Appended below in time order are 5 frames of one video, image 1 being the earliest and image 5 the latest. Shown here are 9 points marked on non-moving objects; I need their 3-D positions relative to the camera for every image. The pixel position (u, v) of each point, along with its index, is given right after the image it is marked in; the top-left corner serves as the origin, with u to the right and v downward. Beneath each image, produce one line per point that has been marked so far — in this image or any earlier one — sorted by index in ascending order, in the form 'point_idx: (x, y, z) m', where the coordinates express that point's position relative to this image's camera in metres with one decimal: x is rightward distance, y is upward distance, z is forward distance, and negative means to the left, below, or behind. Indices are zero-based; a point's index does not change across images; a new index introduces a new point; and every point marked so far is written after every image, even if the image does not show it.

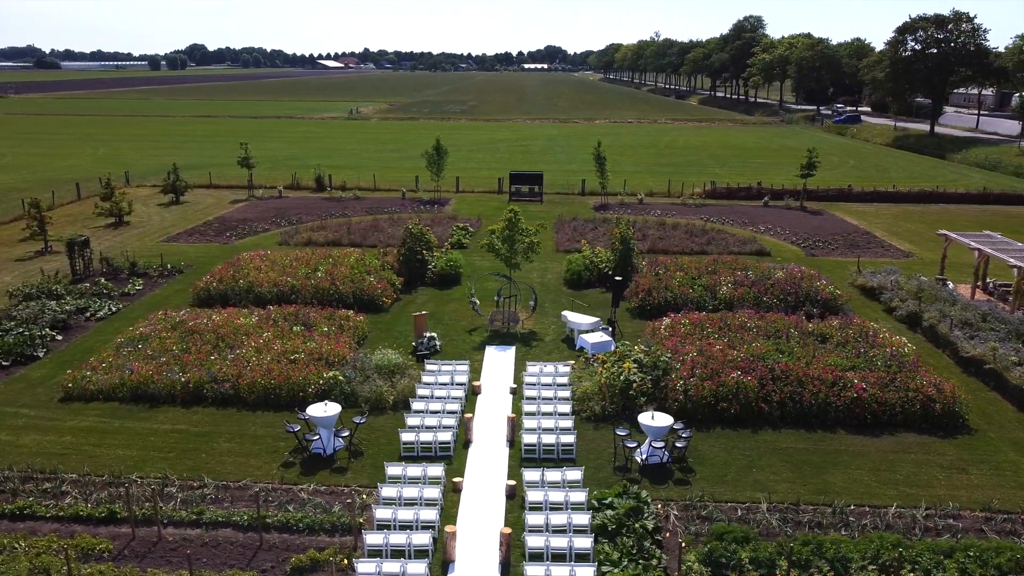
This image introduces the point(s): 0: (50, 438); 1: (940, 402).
0: (-9.0, -2.9, +15.8) m
1: (+8.7, -2.3, +16.4) m
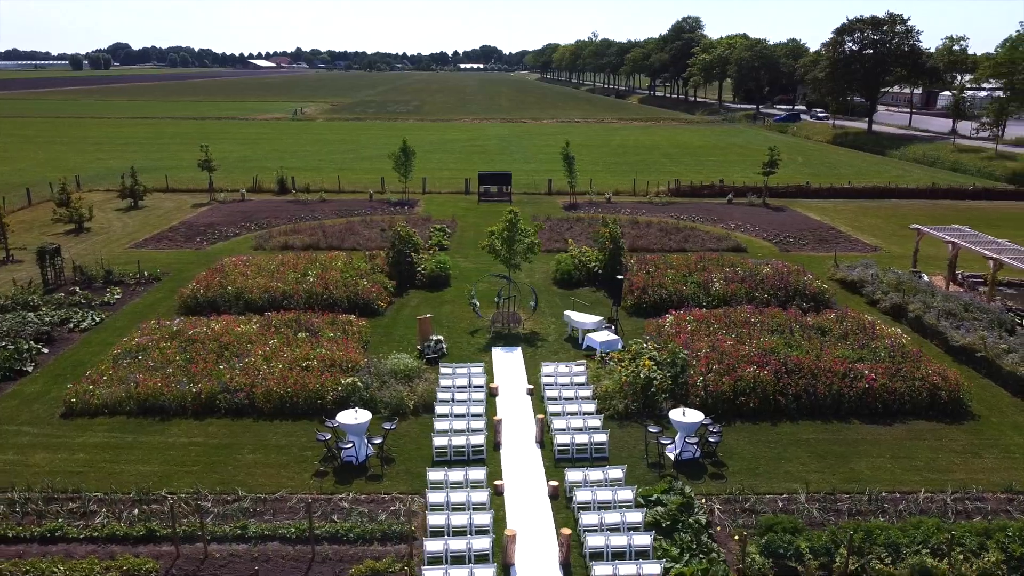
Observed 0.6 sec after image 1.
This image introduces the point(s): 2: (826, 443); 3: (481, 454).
0: (-8.4, -3.1, +15.1) m
1: (+9.2, -2.2, +17.1) m
2: (+6.1, -3.0, +15.9) m
3: (-0.6, -3.1, +15.1) m
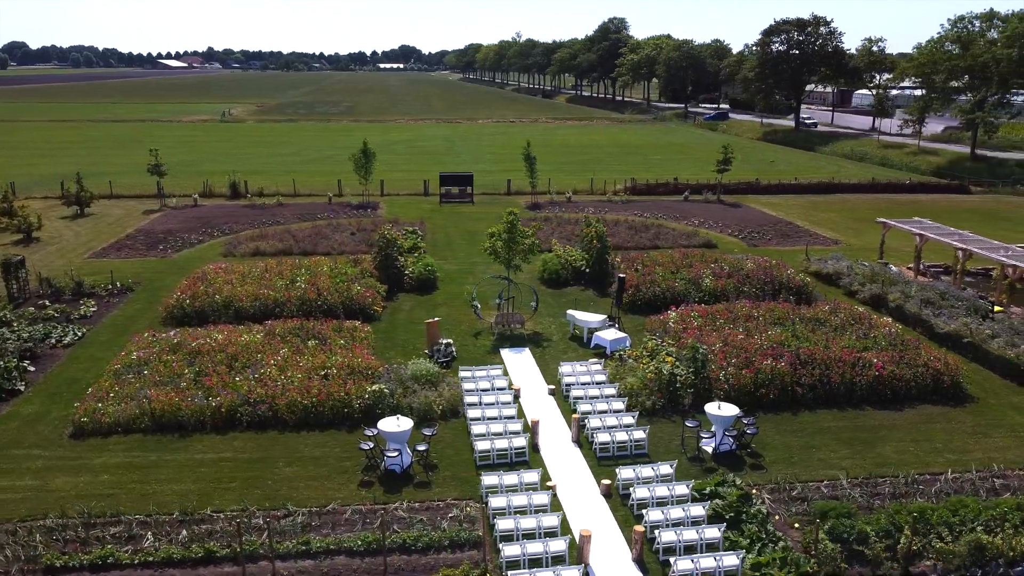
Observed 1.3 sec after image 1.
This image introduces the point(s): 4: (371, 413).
0: (-7.5, -3.4, +14.3) m
1: (+9.7, -1.9, +18.0) m
2: (+6.8, -2.9, +16.5) m
3: (+0.2, -3.1, +15.1) m
4: (-2.9, -2.5, +16.5) m
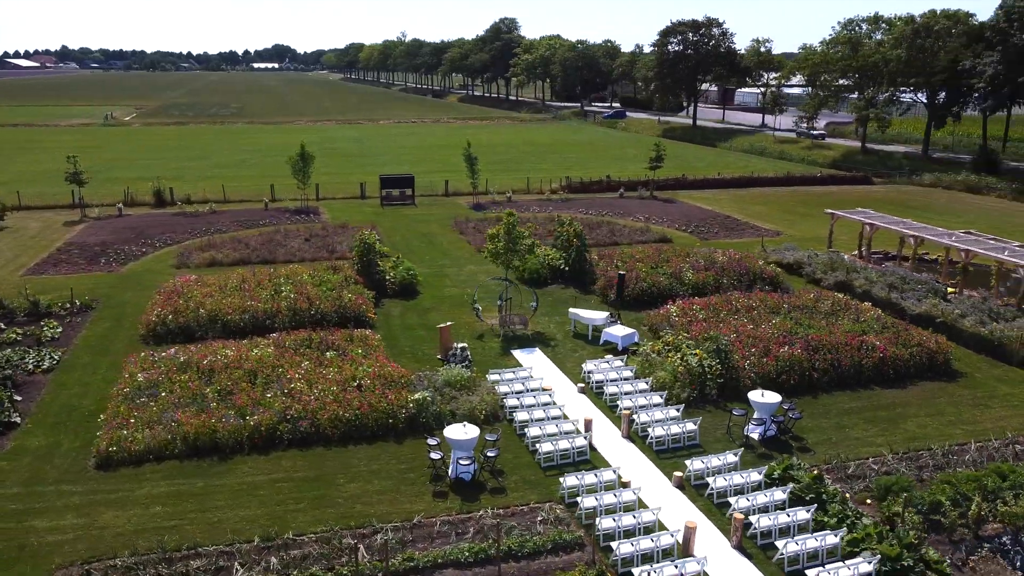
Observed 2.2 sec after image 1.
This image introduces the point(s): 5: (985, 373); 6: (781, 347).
0: (-6.2, -3.7, +13.3) m
1: (+10.2, -1.6, +19.5) m
2: (+7.7, -2.6, +17.5) m
3: (+1.3, -3.1, +15.2) m
4: (-1.9, -2.7, +16.2) m
5: (+11.4, -2.1, +19.6) m
6: (+6.2, -1.4, +18.8) m
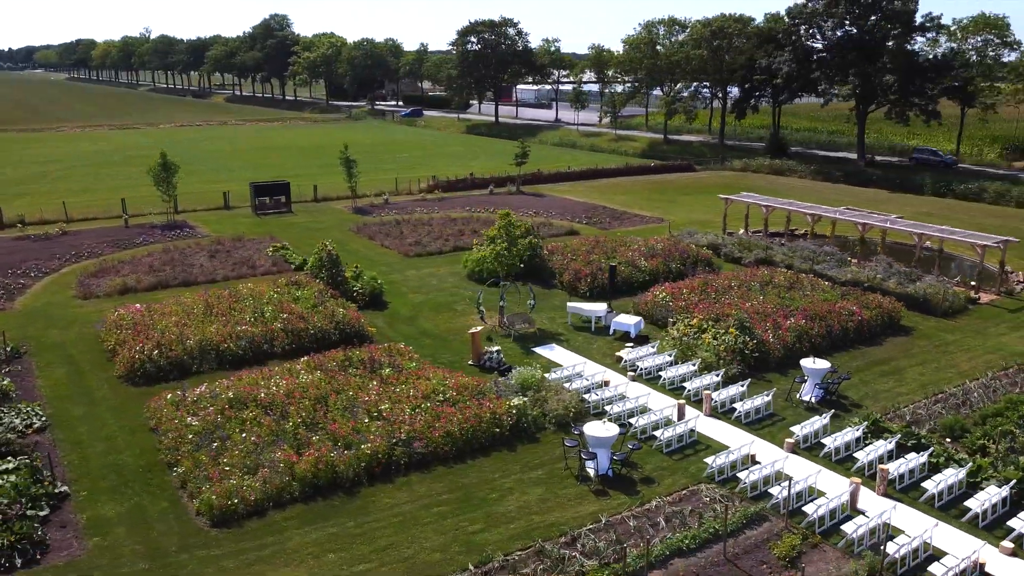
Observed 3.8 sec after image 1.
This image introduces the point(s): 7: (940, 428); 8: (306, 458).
0: (-3.0, -4.1, +12.0) m
1: (+10.6, -0.7, +22.7) m
2: (+8.9, -1.9, +20.1) m
3: (+3.6, -2.9, +16.0) m
4: (+0.1, -2.8, +16.0) m
5: (+11.8, -1.1, +23.1) m
6: (+7.0, -0.8, +20.8) m
7: (+8.6, -2.8, +16.2) m
8: (-3.6, -2.9, +14.2) m
